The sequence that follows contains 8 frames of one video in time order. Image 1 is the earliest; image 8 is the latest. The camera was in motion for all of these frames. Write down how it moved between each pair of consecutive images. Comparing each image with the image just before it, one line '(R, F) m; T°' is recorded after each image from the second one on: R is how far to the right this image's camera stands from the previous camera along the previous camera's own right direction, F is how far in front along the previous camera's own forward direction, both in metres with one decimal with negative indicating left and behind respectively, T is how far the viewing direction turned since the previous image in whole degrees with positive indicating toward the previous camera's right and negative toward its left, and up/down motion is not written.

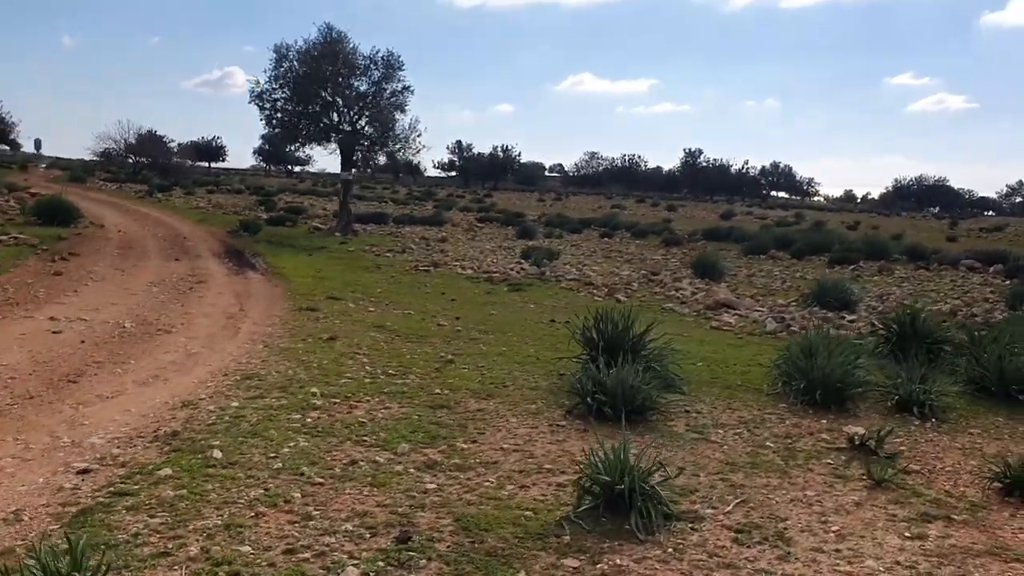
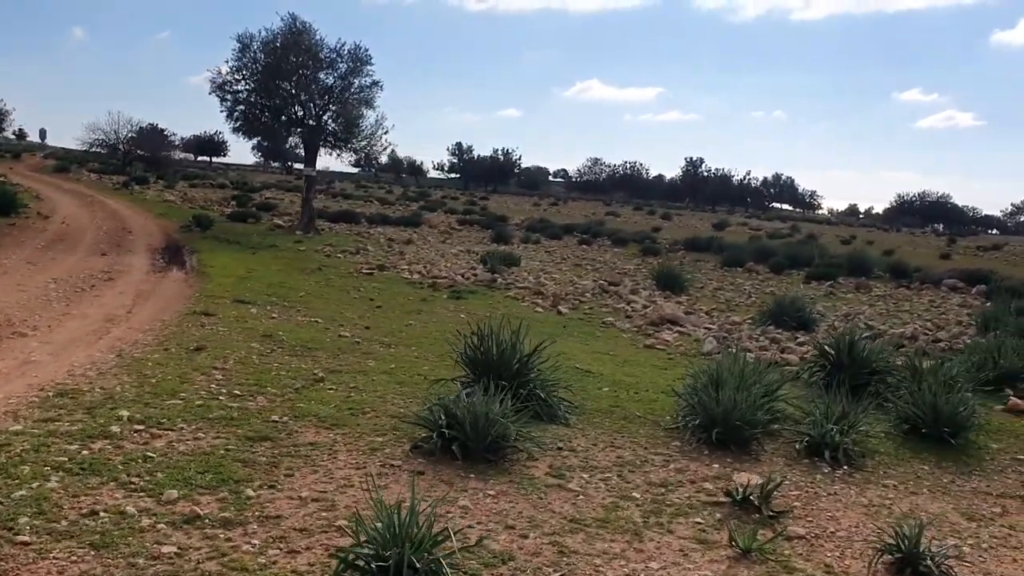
(+1.0, +1.1) m; 0°
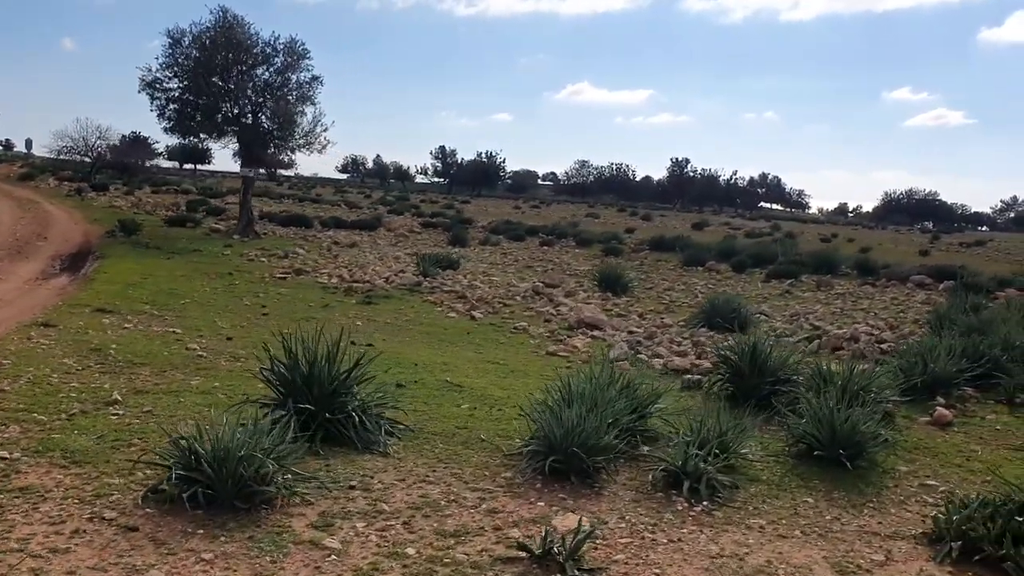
(+1.2, +1.3) m; 0°
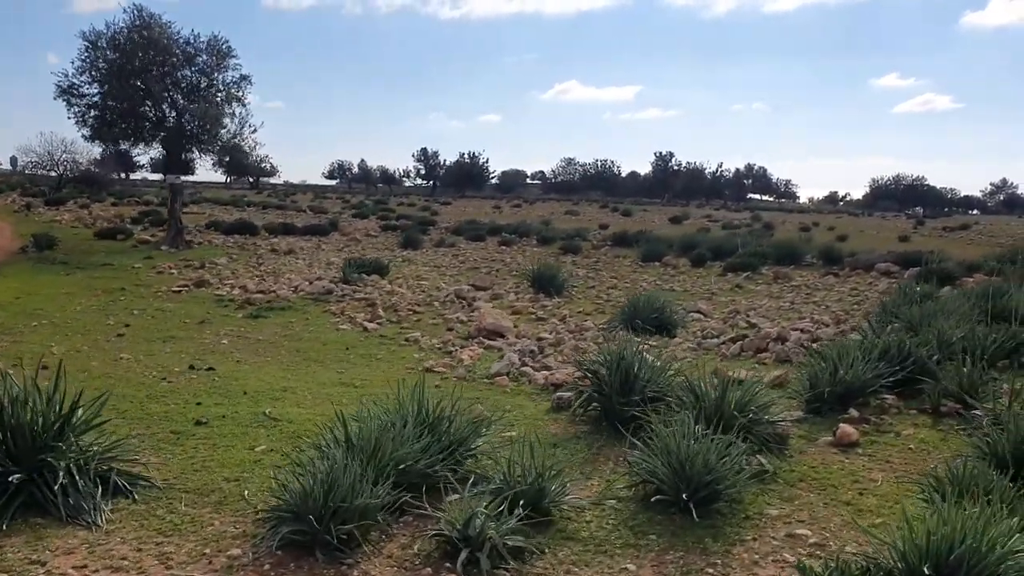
(+1.2, +1.4) m; 0°
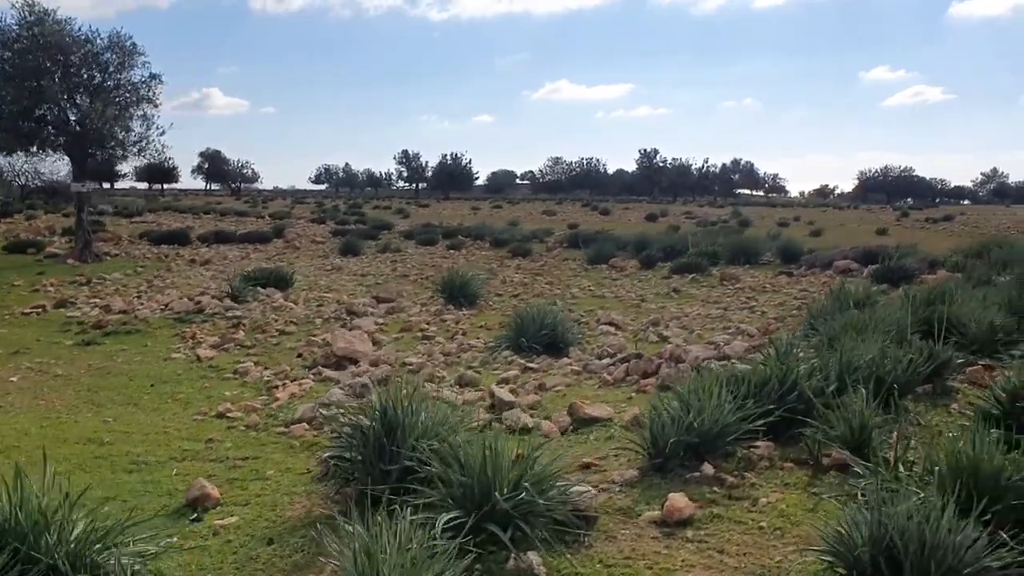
(+1.4, +1.8) m; 0°
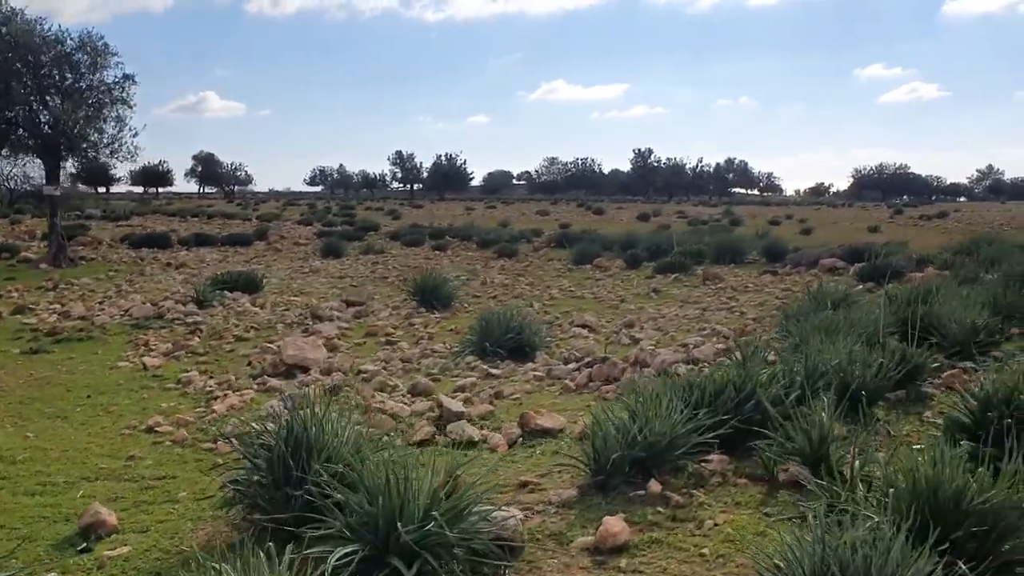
(+0.4, +0.5) m; 0°
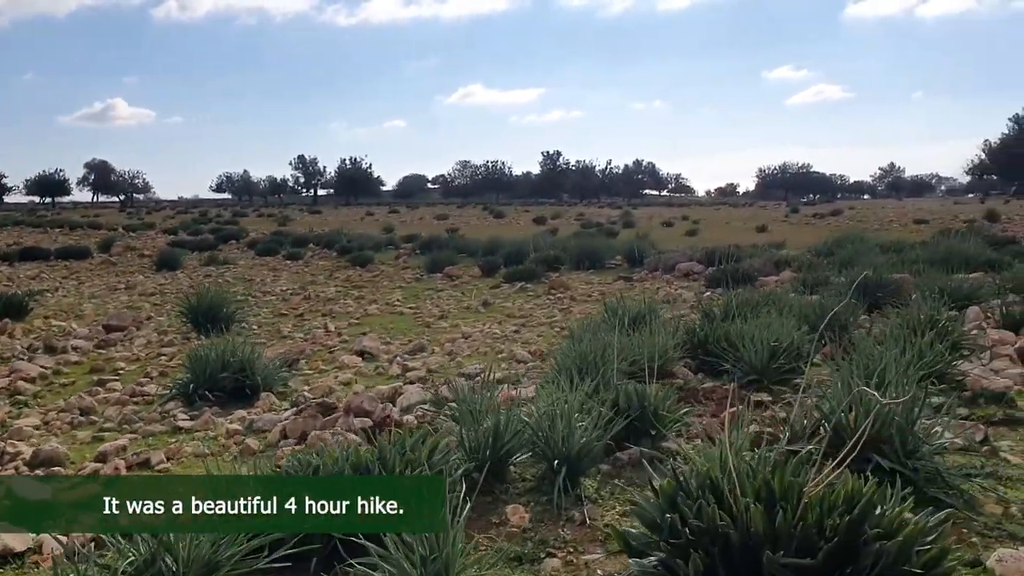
(+1.8, +1.9) m; +5°
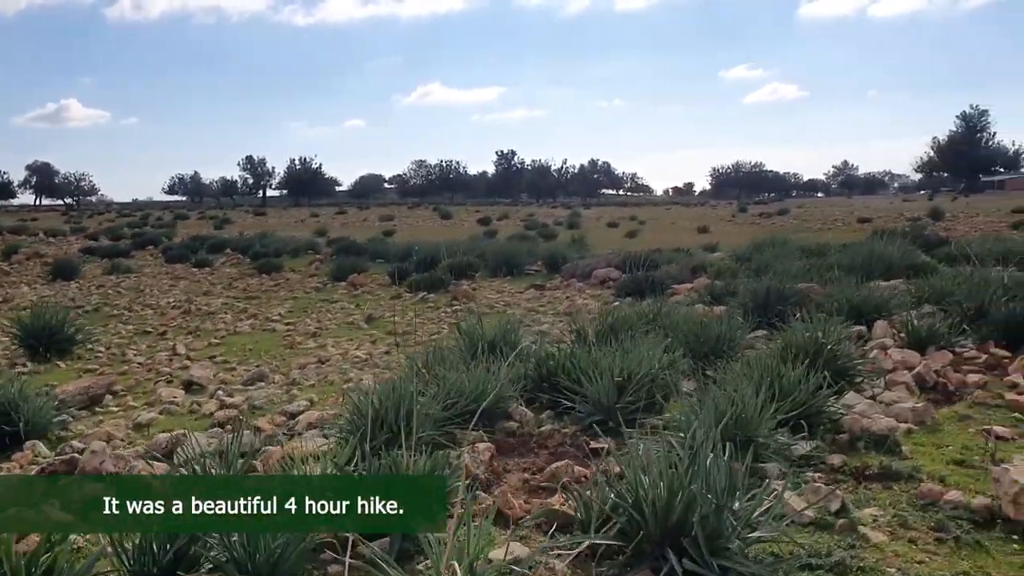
(+1.1, +1.3) m; +2°
